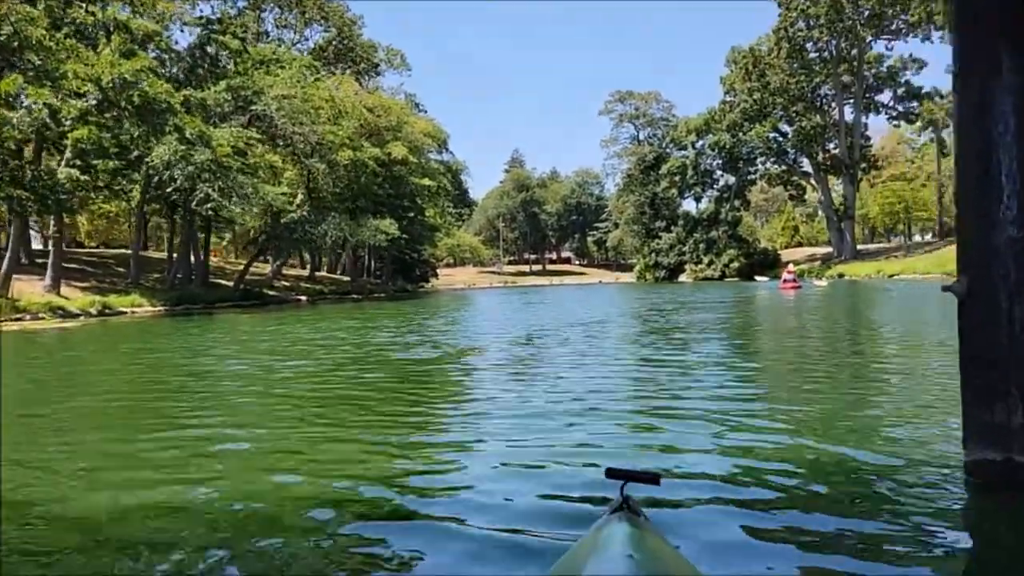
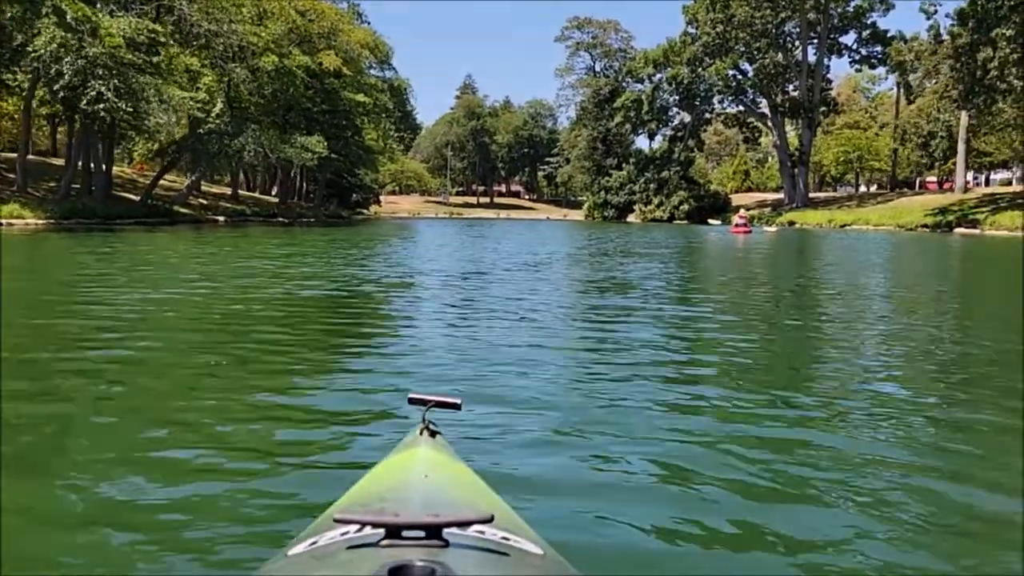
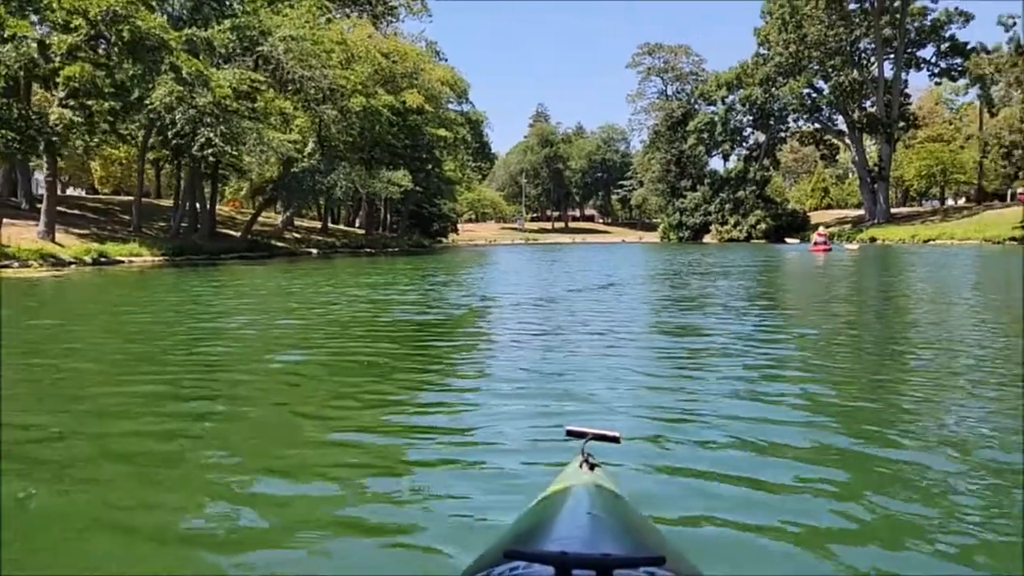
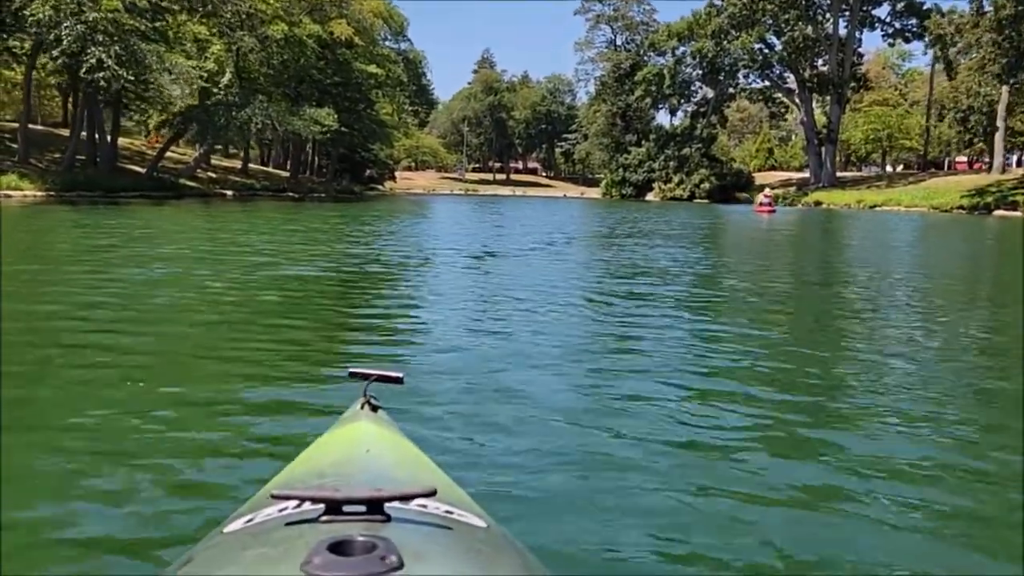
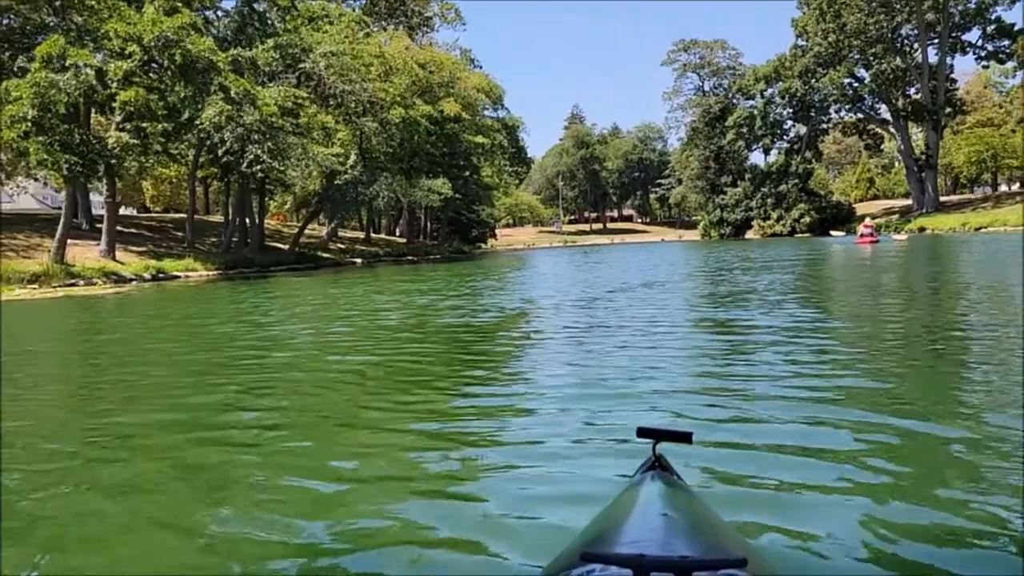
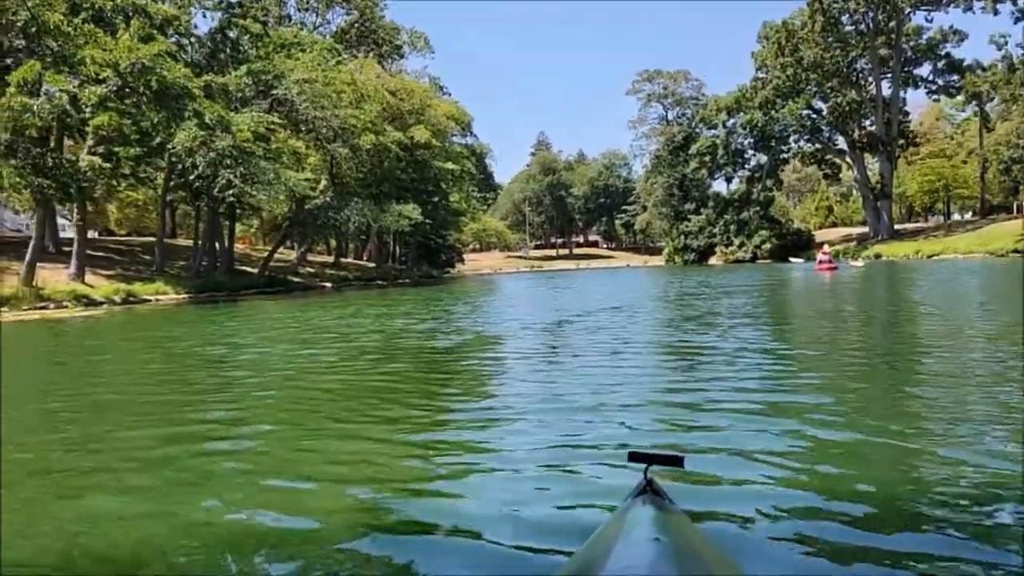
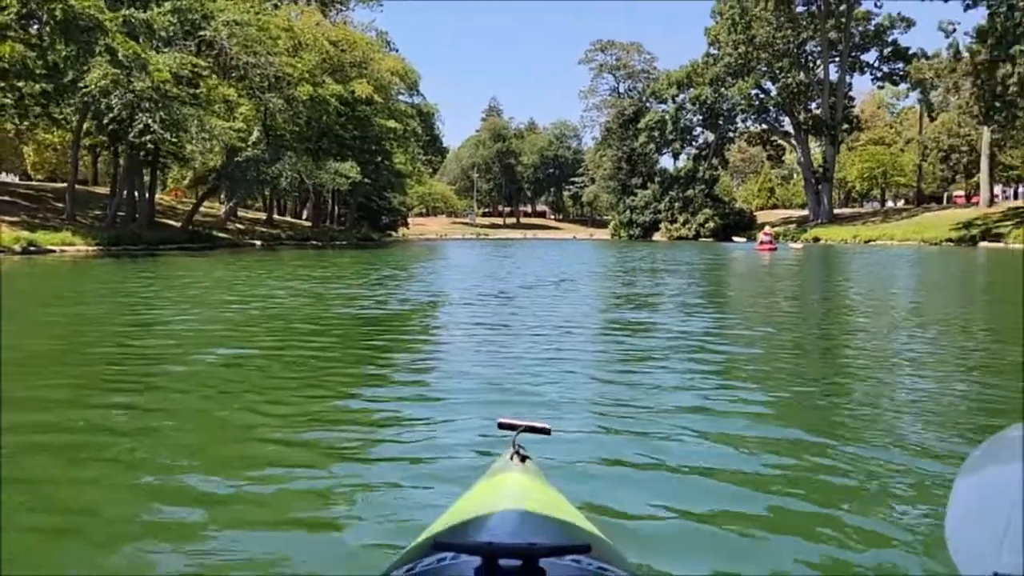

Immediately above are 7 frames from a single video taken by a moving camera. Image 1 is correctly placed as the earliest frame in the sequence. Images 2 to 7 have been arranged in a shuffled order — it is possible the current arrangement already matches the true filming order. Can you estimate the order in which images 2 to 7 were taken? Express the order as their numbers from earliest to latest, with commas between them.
6, 5, 3, 7, 2, 4
